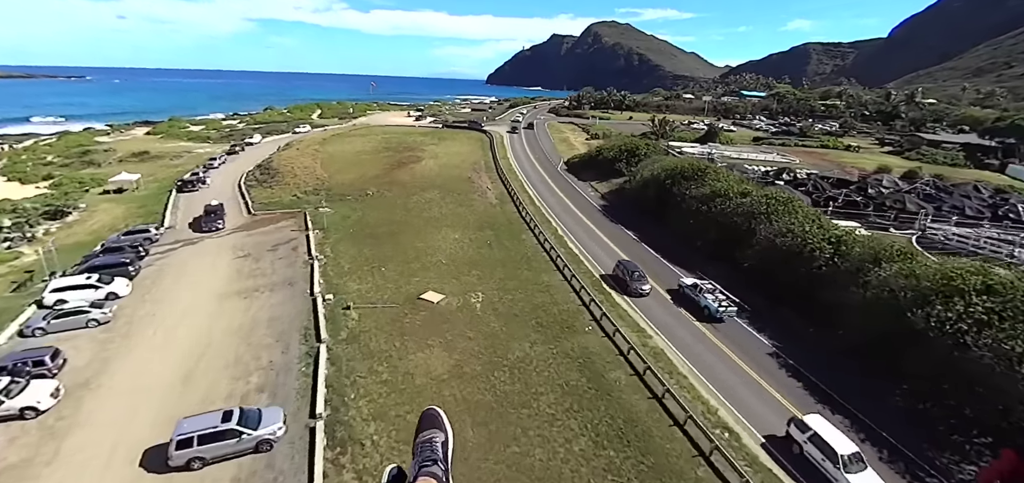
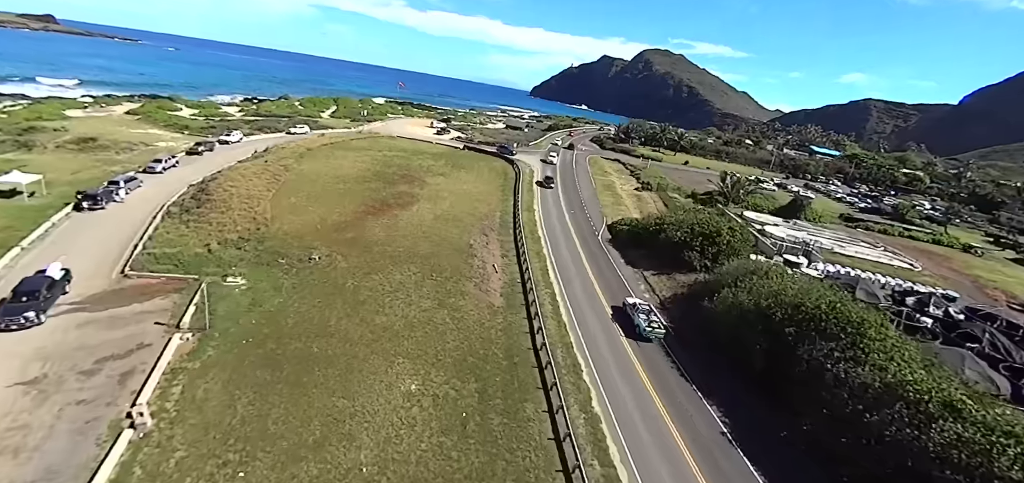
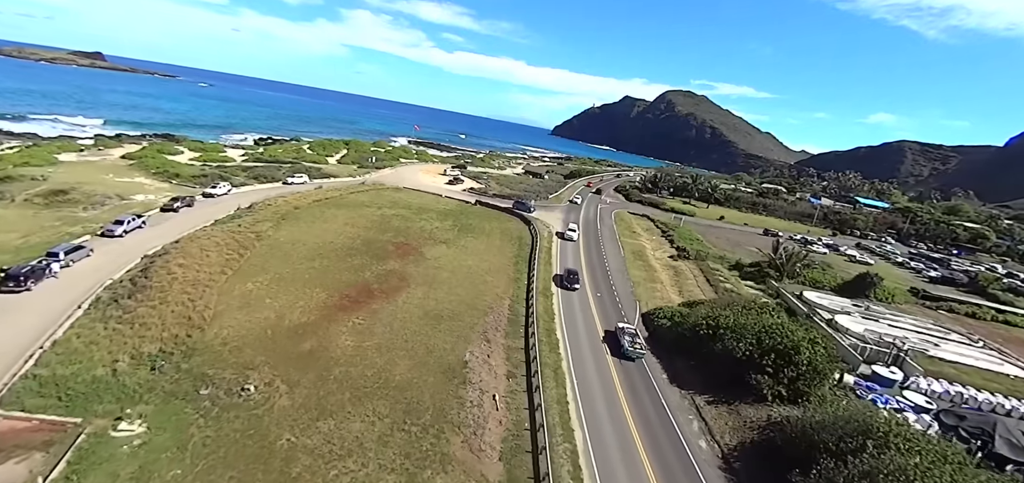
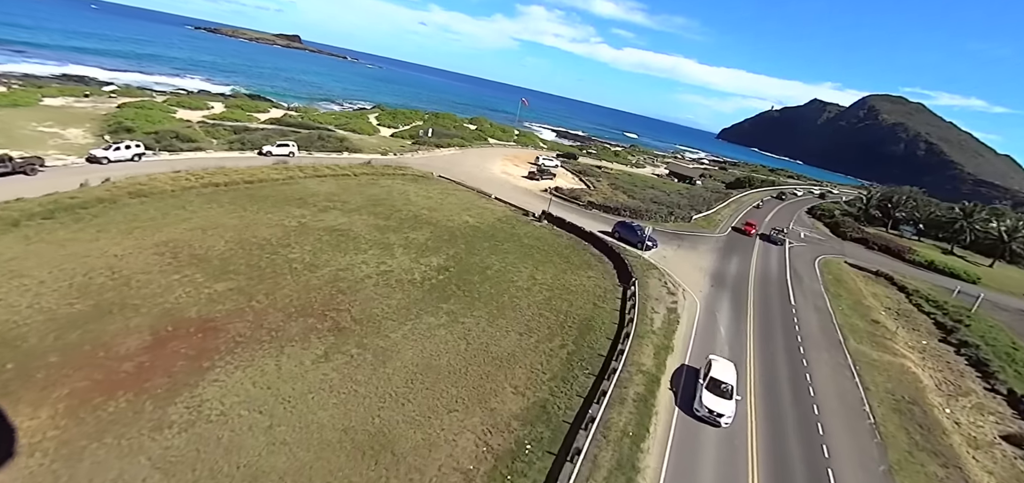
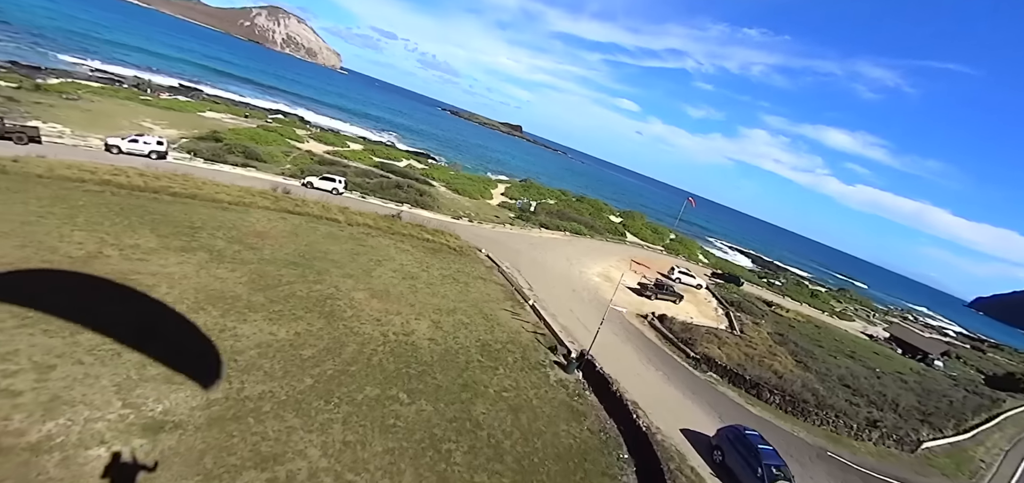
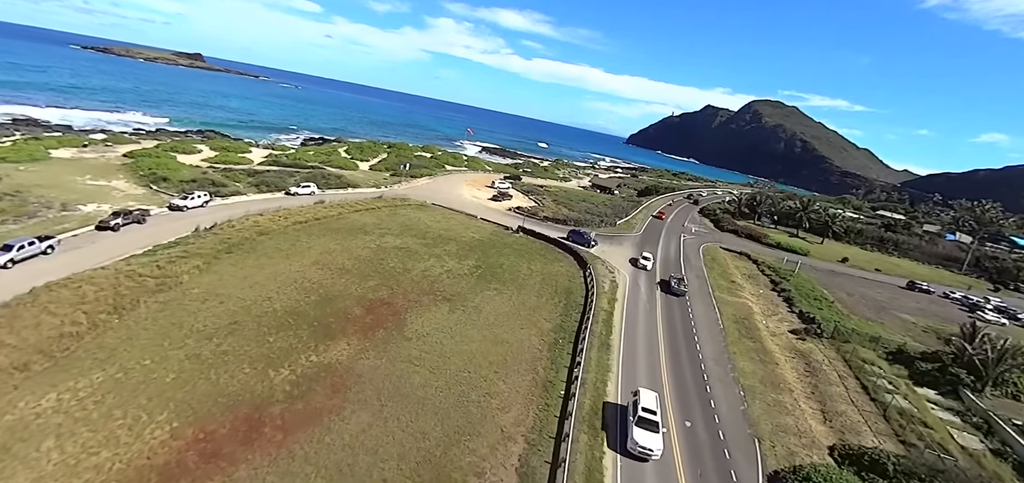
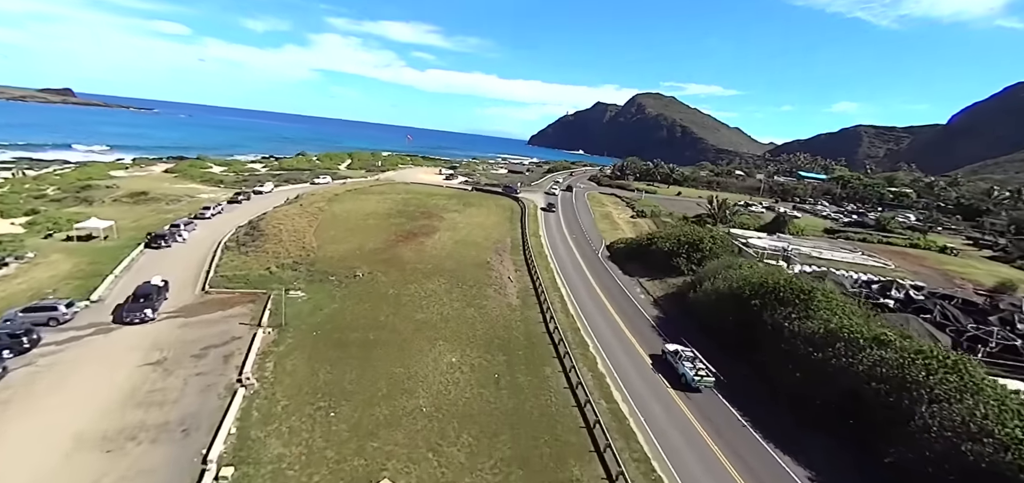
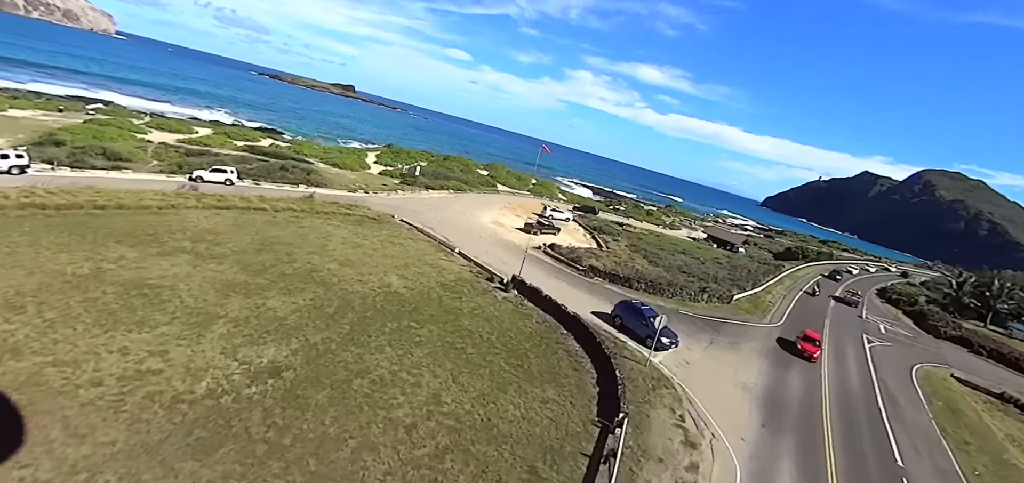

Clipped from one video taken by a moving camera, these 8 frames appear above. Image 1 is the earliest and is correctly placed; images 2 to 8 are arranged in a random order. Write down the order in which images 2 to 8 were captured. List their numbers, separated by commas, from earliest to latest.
7, 2, 3, 6, 4, 8, 5
